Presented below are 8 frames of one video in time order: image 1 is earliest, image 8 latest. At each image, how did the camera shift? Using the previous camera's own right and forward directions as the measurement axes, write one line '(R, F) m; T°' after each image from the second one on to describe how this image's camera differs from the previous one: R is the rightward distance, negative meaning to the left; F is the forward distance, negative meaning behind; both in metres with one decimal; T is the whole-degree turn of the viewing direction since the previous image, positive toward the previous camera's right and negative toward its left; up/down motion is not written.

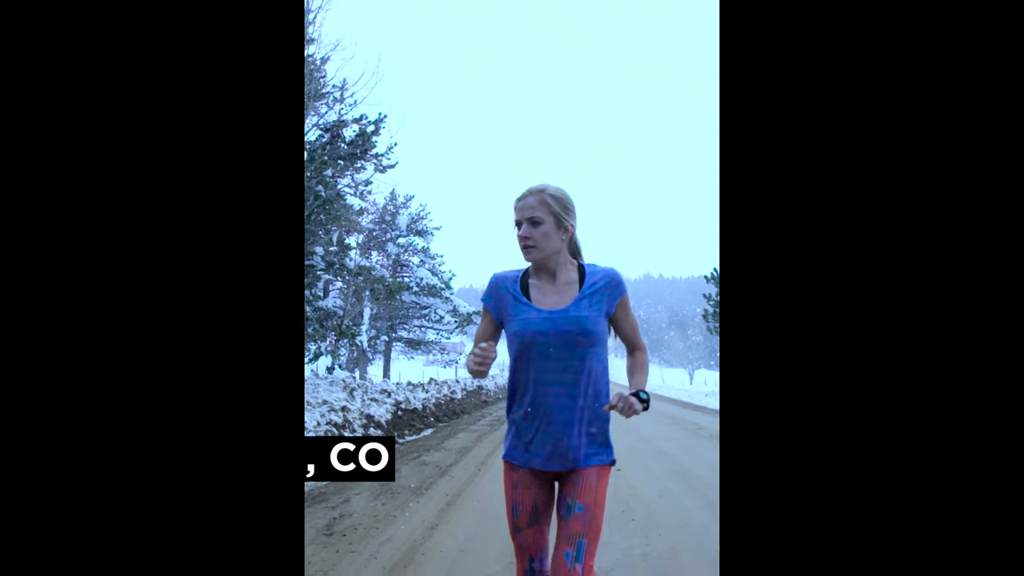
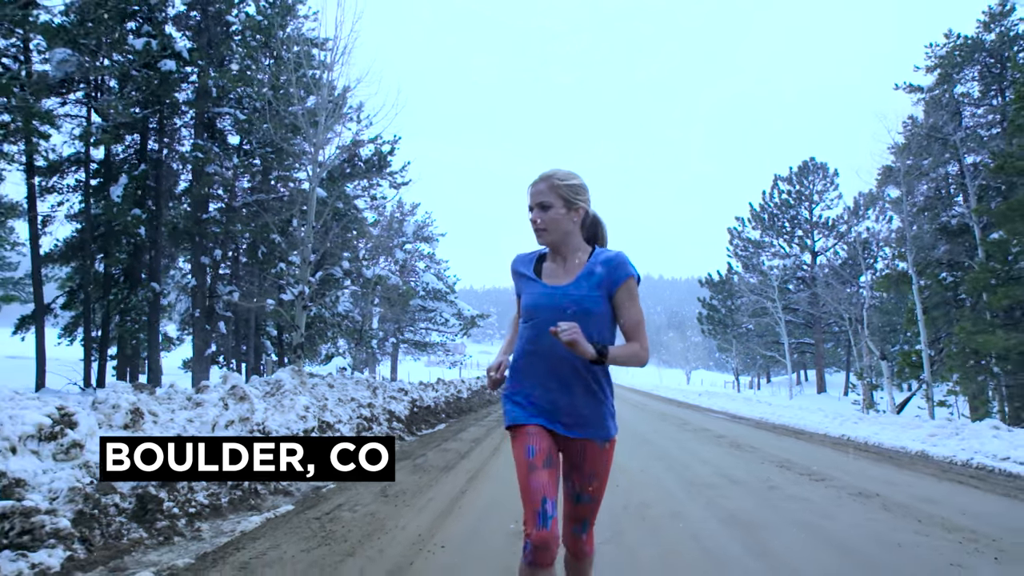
(-0.1, -1.4) m; 0°
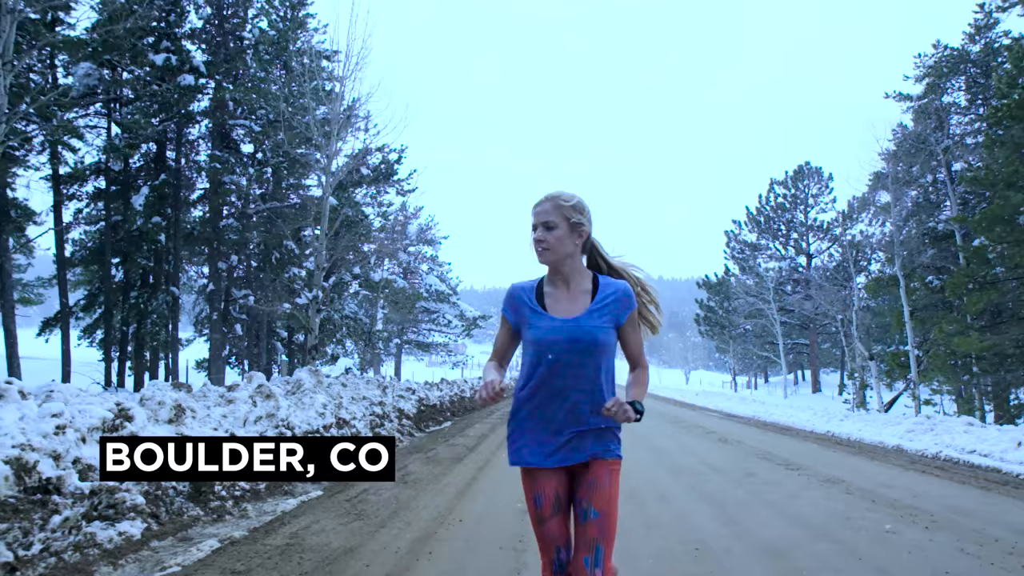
(-0.1, -0.7) m; 0°
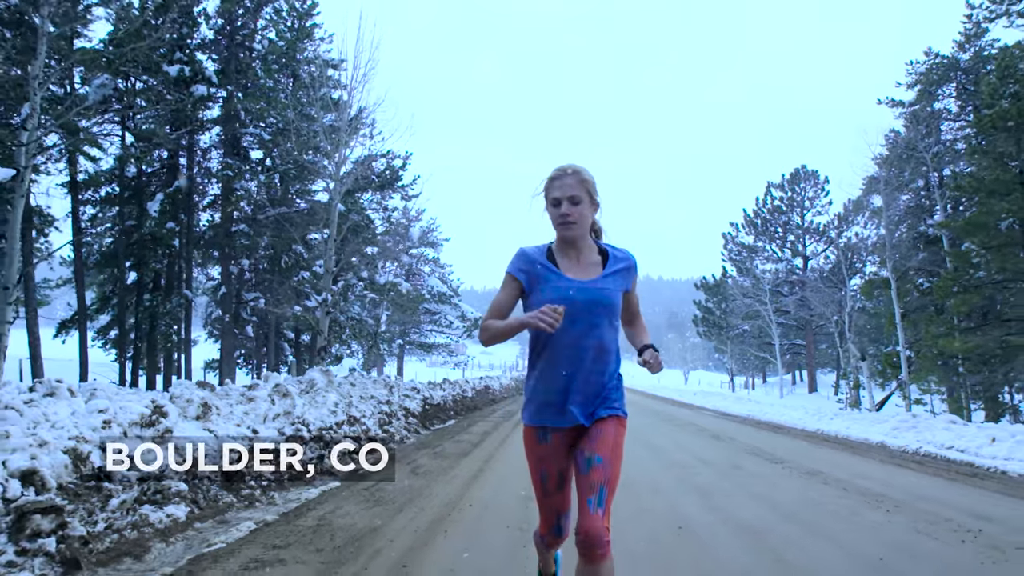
(0.0, -0.5) m; 0°
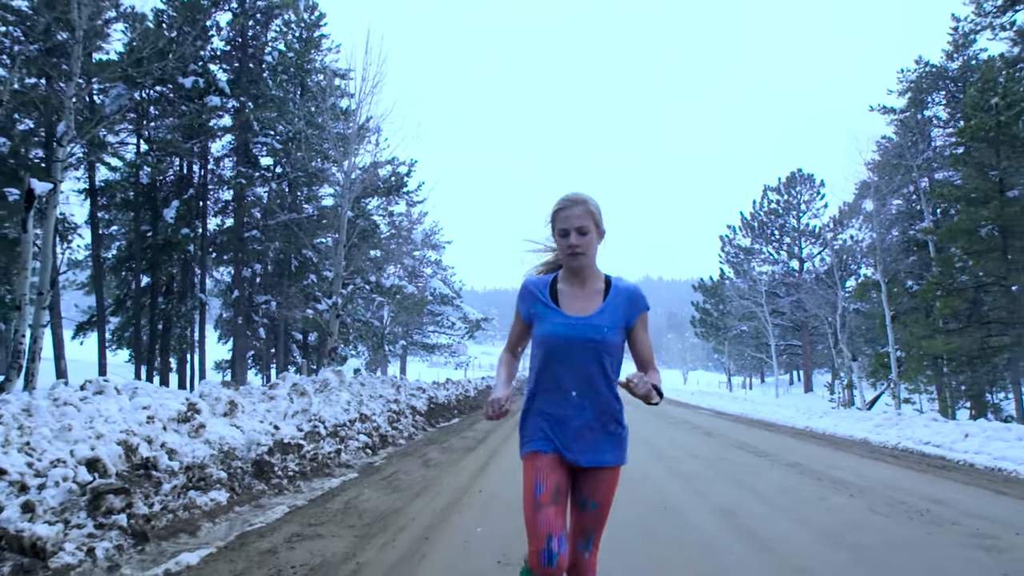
(0.0, -0.6) m; 0°
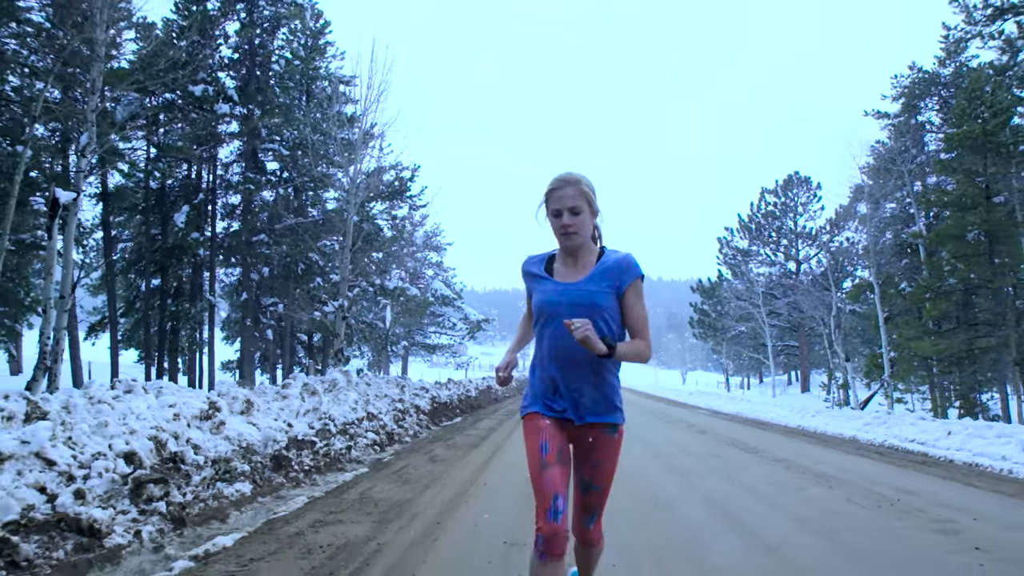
(0.0, -0.4) m; 0°
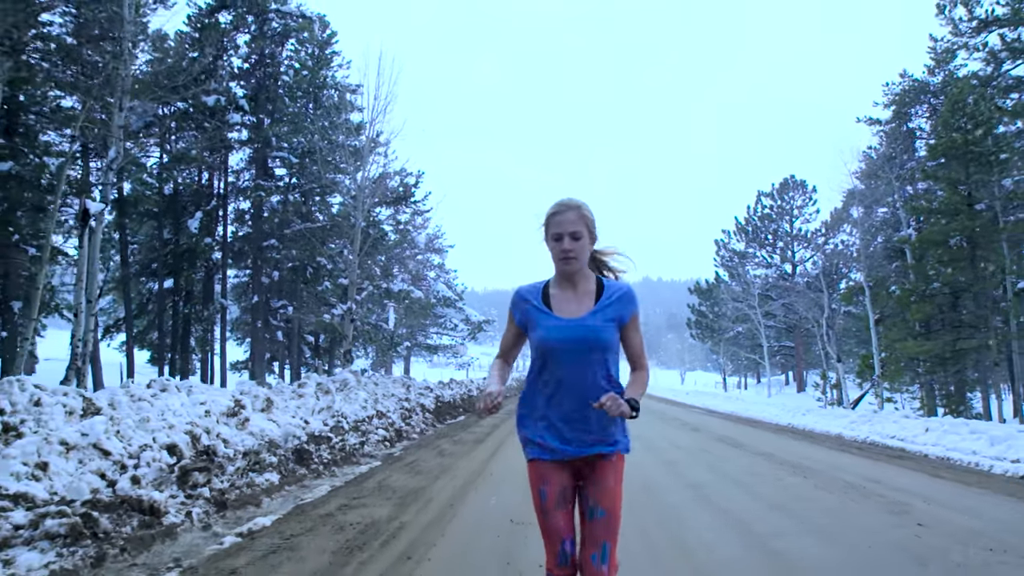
(0.0, -0.6) m; 0°
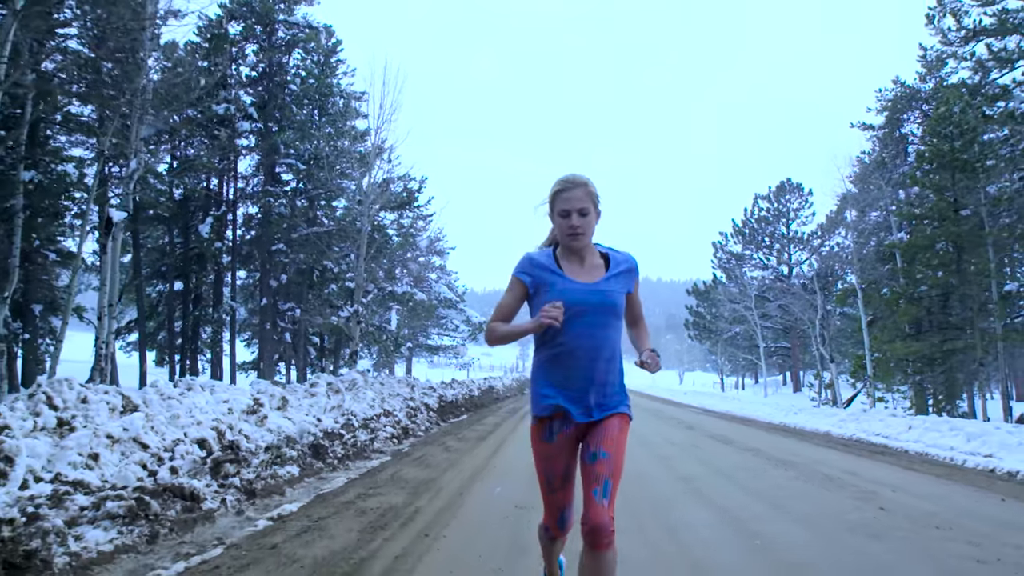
(0.0, -0.5) m; 0°
